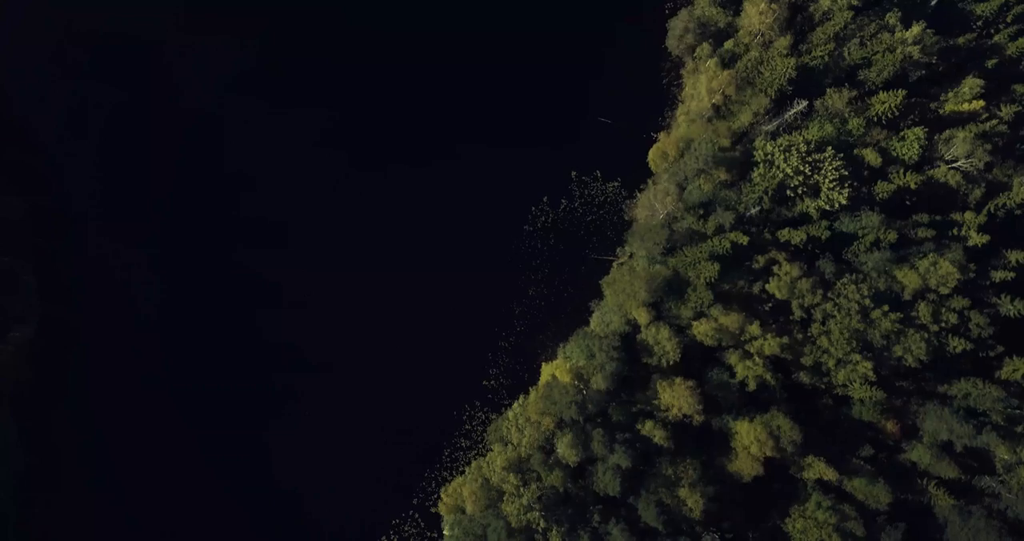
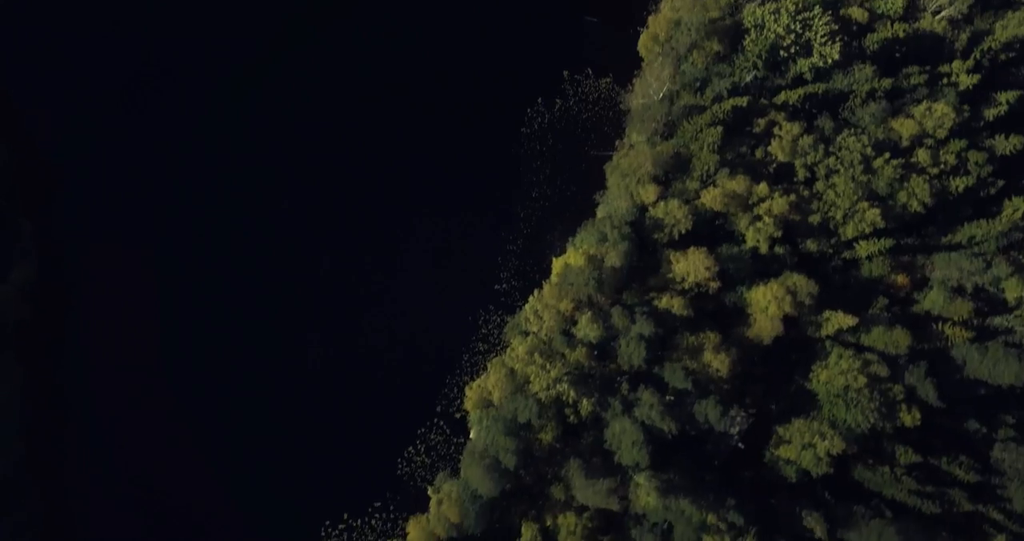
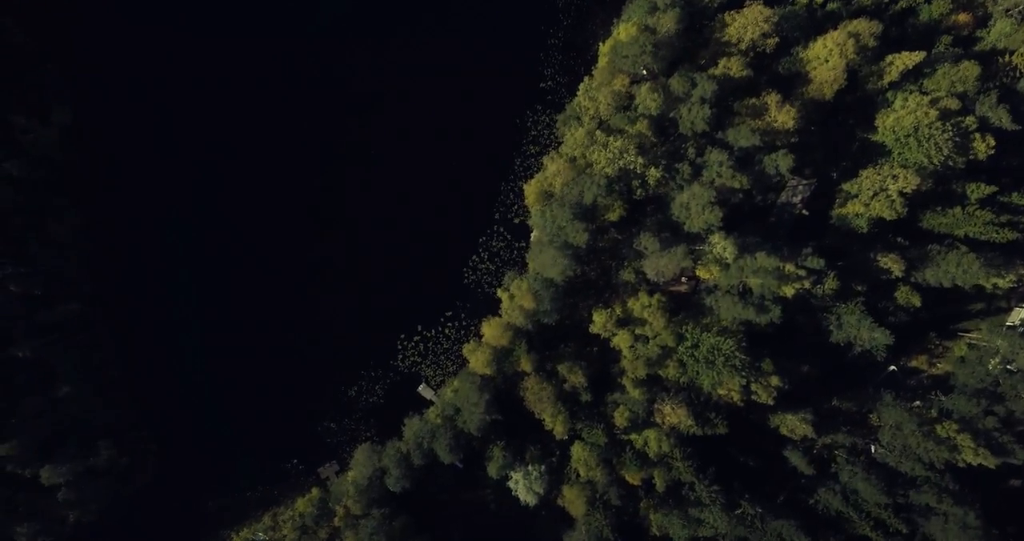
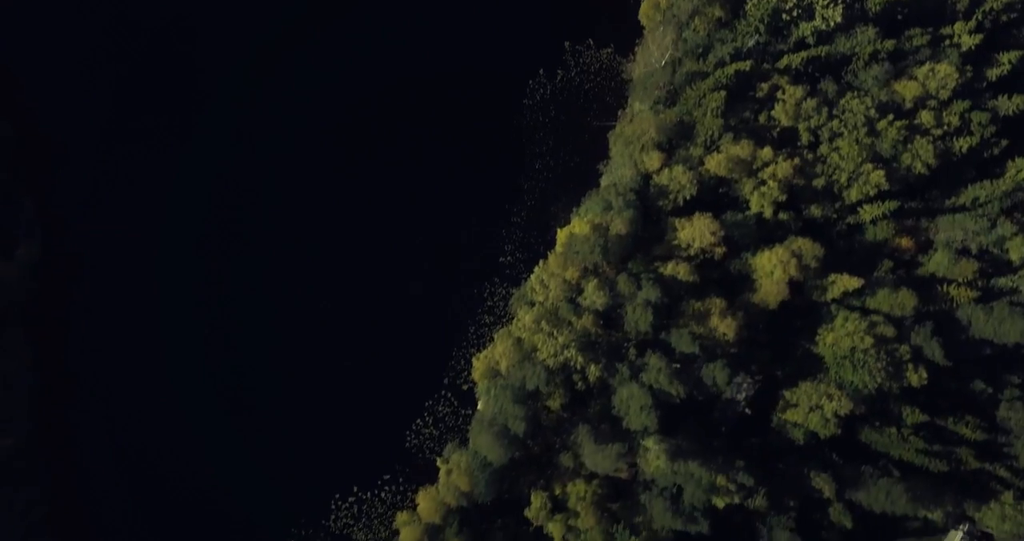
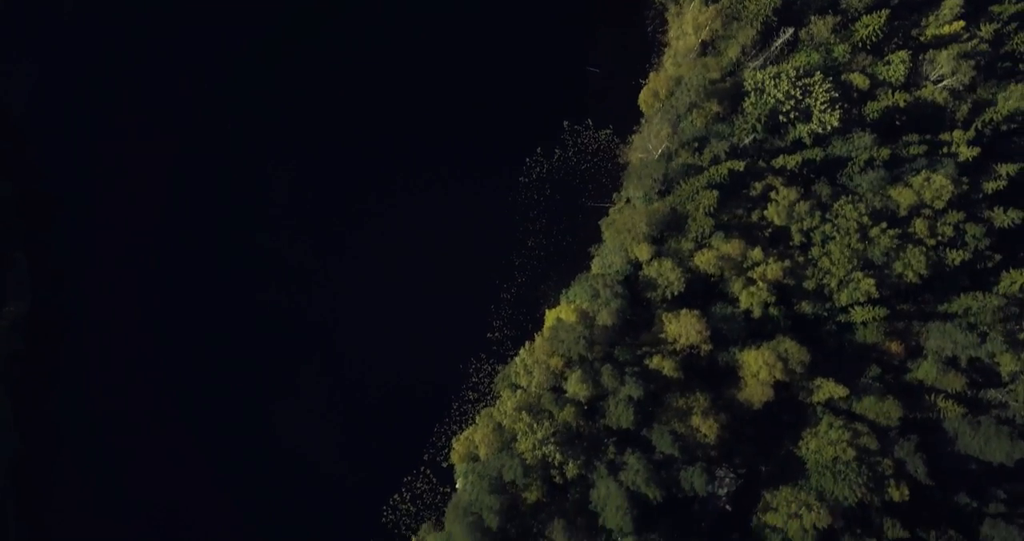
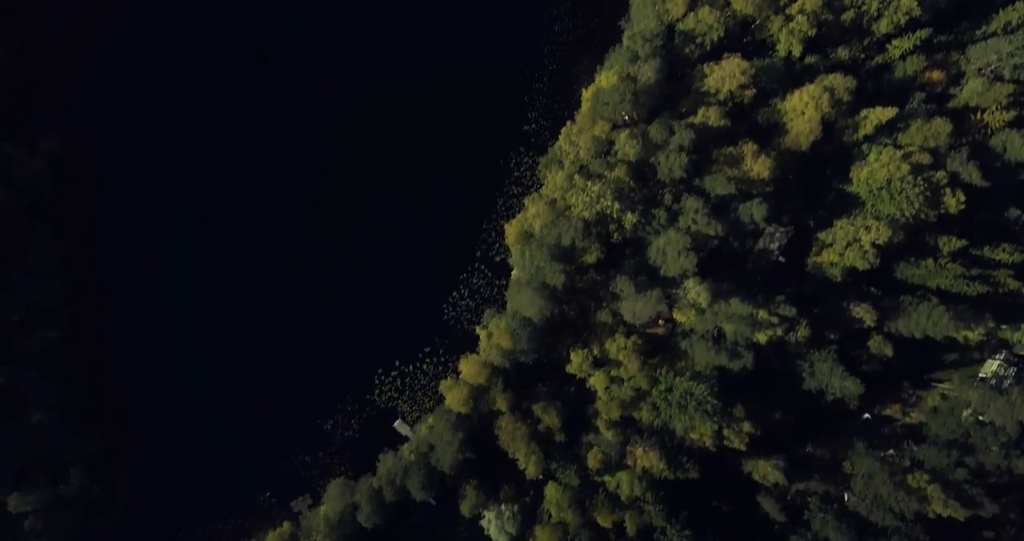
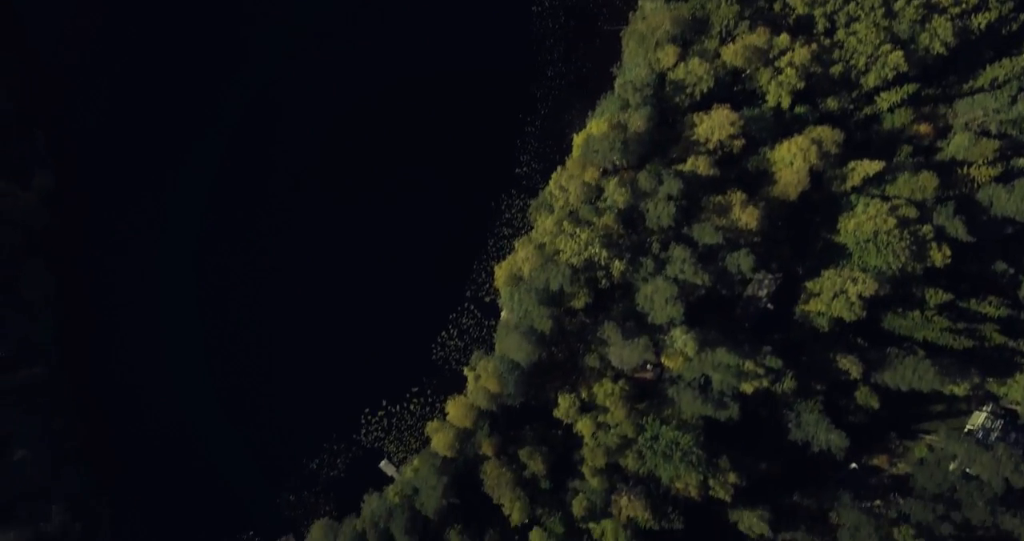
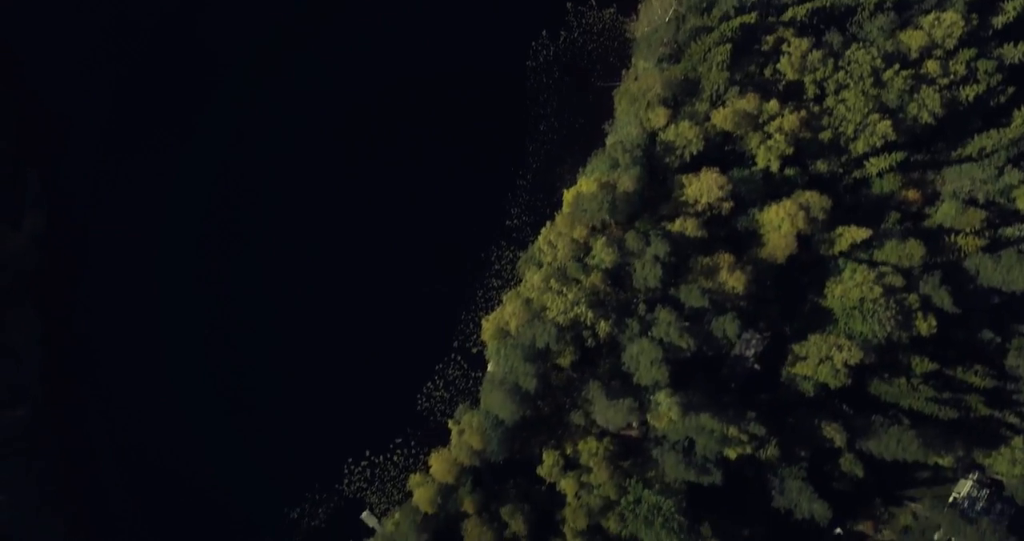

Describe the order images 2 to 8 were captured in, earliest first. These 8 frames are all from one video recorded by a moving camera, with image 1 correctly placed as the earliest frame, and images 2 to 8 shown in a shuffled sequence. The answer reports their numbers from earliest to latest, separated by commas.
5, 2, 4, 8, 7, 6, 3
